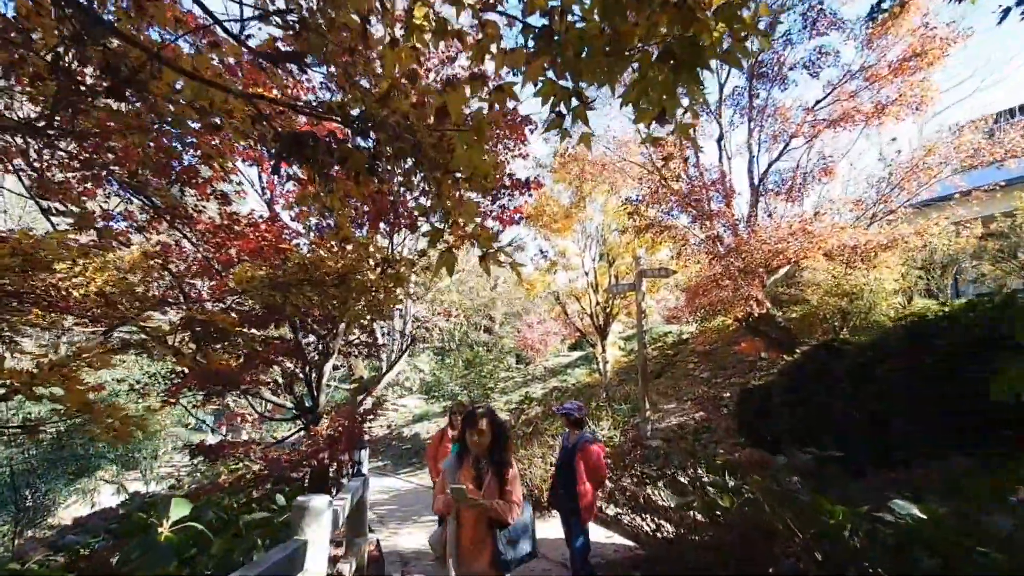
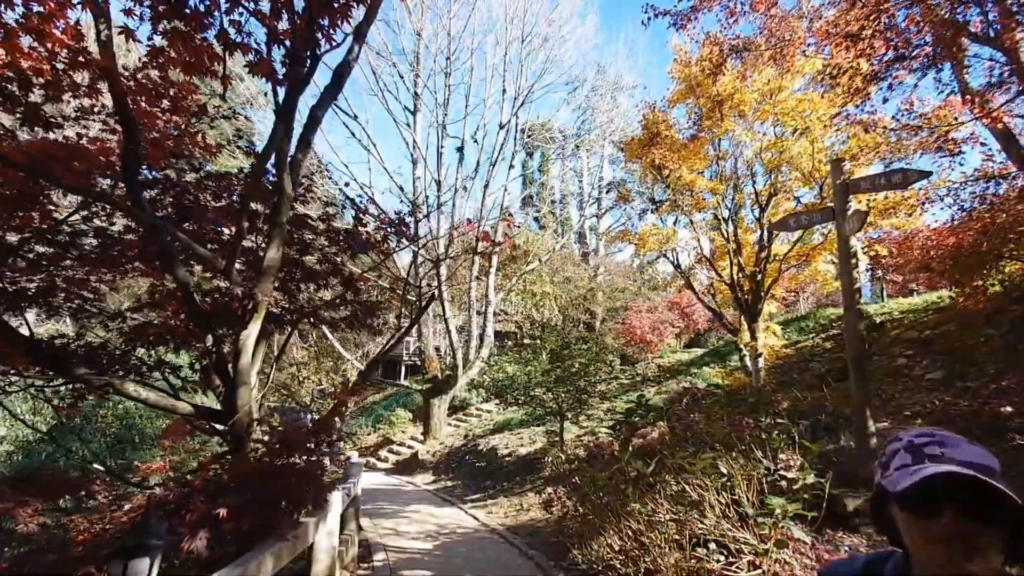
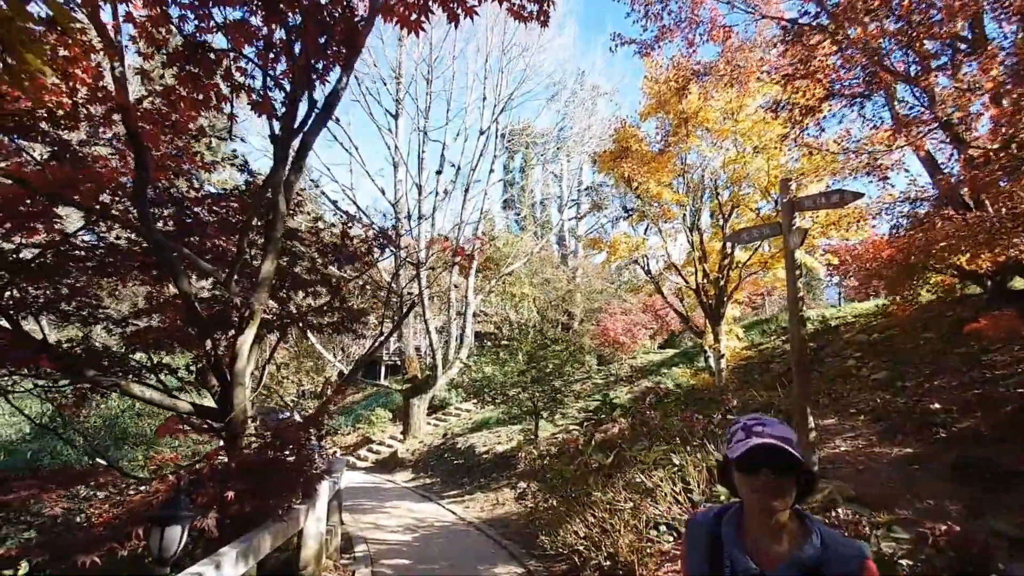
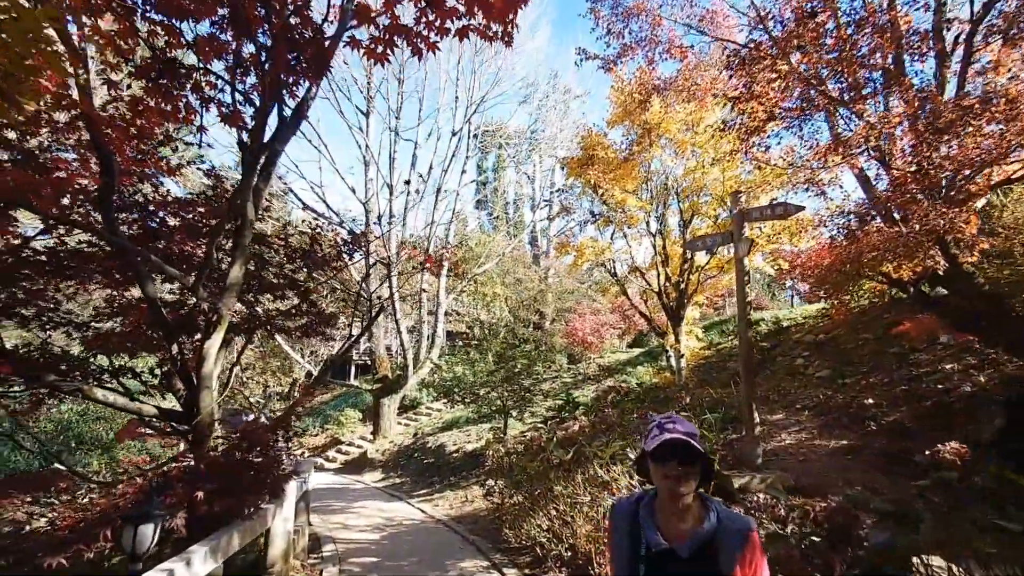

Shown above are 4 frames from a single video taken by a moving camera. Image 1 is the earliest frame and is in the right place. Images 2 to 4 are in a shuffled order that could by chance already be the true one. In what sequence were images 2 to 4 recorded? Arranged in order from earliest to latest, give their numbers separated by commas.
4, 3, 2
